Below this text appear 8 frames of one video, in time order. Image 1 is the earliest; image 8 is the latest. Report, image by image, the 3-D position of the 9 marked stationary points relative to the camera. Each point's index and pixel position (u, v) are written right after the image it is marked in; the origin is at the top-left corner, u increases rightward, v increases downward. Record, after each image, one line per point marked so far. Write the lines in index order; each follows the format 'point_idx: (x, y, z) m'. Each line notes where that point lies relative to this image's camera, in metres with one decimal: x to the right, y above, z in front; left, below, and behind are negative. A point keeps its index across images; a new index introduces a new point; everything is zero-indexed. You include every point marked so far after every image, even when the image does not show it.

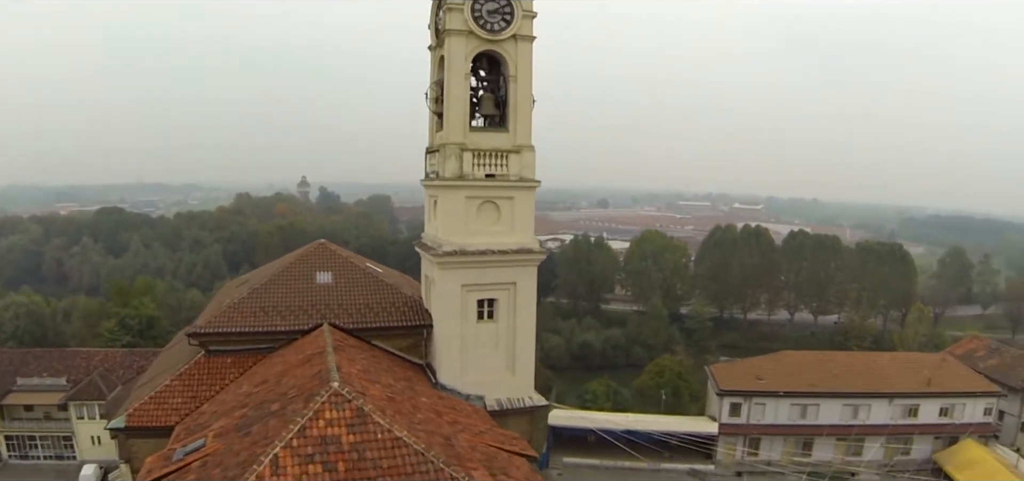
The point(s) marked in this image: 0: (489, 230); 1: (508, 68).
0: (-0.8, +0.4, +14.3) m
1: (-0.3, +3.9, +14.8) m
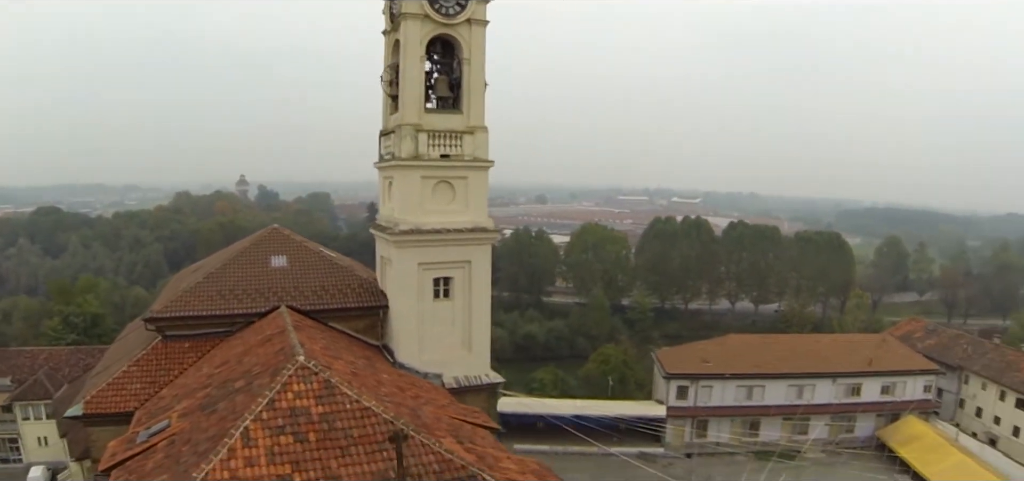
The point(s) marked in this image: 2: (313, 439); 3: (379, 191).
0: (-1.7, +0.8, +14.5) m
1: (-1.3, +4.3, +15.0) m
2: (-2.5, -2.5, +8.3) m
3: (-3.3, +1.3, +15.6) m
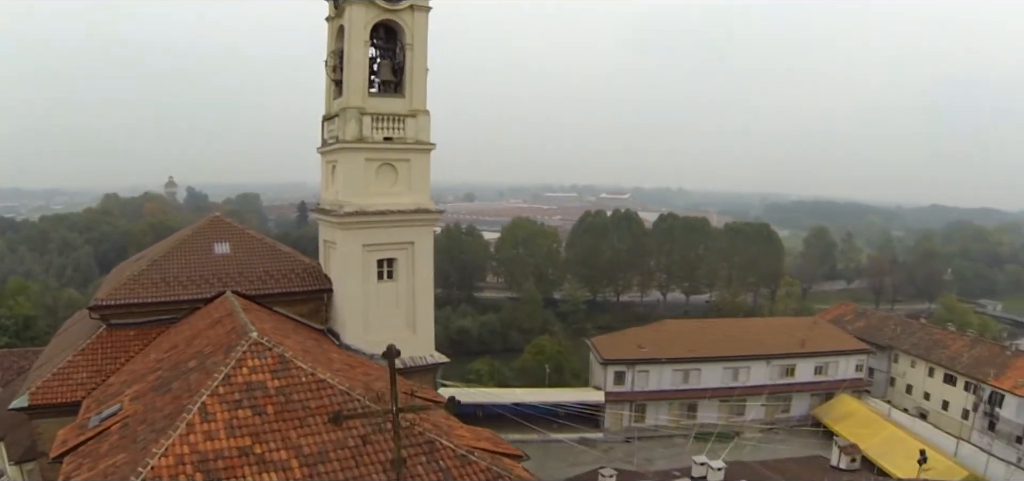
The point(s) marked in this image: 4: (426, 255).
0: (-2.8, +1.1, +14.7) m
1: (-2.5, +4.7, +15.2) m
2: (-3.1, -2.2, +8.4) m
3: (-4.6, +1.6, +15.6) m
4: (-2.1, -0.3, +15.1) m
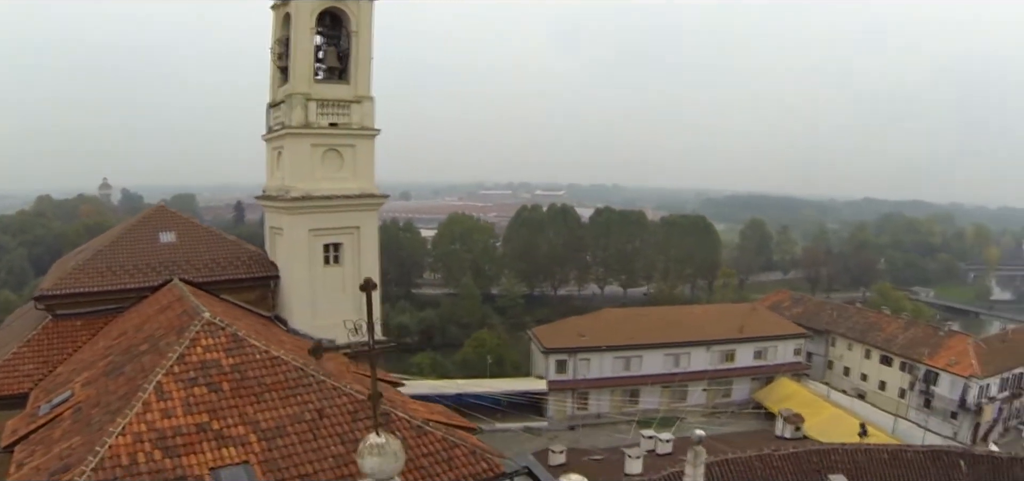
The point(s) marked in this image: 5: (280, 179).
0: (-4.0, +1.5, +14.8) m
1: (-3.8, +5.0, +15.4) m
2: (-3.7, -1.9, +8.6) m
3: (-5.8, +1.9, +15.7) m
4: (-3.3, 0.0, +15.3) m
5: (-5.2, +1.4, +14.9) m
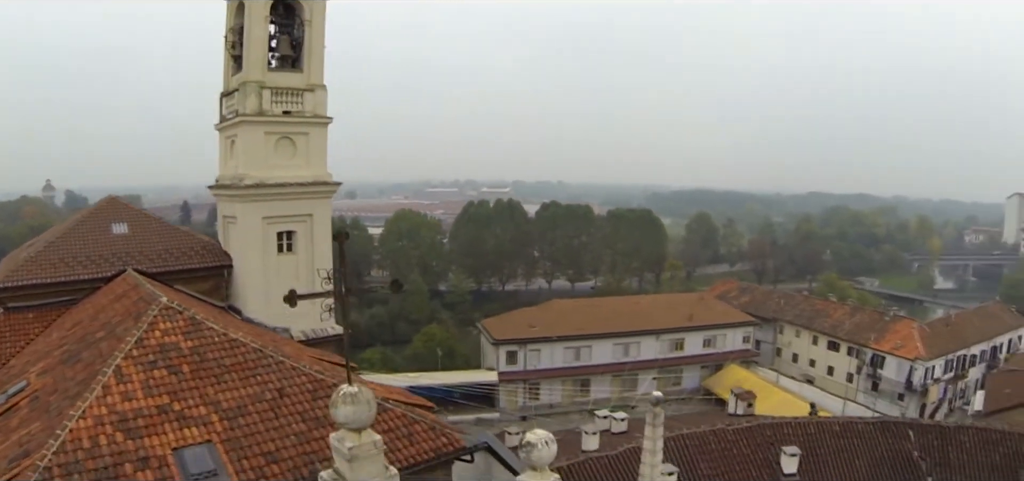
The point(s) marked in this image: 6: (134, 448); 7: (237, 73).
0: (-4.8, +1.7, +14.7) m
1: (-4.7, +5.2, +15.3) m
2: (-4.2, -1.7, +8.5) m
3: (-6.7, +2.1, +15.5) m
4: (-4.2, +0.3, +15.3) m
5: (-6.1, +1.6, +14.7) m
6: (-4.2, -2.3, +7.4) m
7: (-6.1, +3.8, +15.0) m
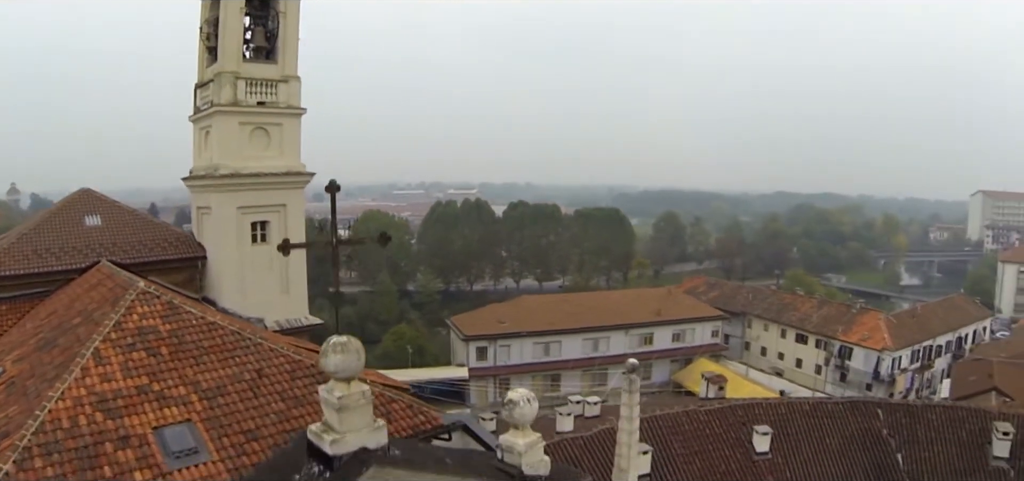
0: (-5.3, +1.9, +14.7) m
1: (-5.3, +5.4, +15.3) m
2: (-4.4, -1.4, +8.5) m
3: (-7.2, +2.3, +15.4) m
4: (-4.7, +0.5, +15.3) m
5: (-6.6, +1.8, +14.7) m
6: (-4.4, -2.1, +7.3) m
7: (-6.6, +4.0, +15.0) m
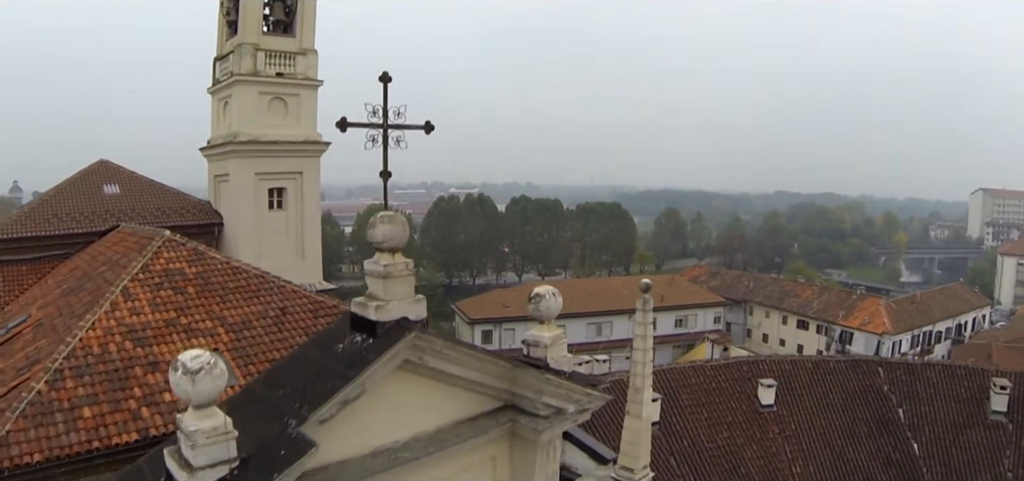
0: (-5.2, +2.6, +15.0) m
1: (-5.1, +6.2, +15.6) m
2: (-4.2, -0.7, +8.8) m
3: (-7.1, +3.0, +15.7) m
4: (-4.5, +1.2, +15.6) m
5: (-6.4, +2.5, +15.0) m
6: (-4.2, -1.3, +7.6) m
7: (-6.5, +4.7, +15.3) m
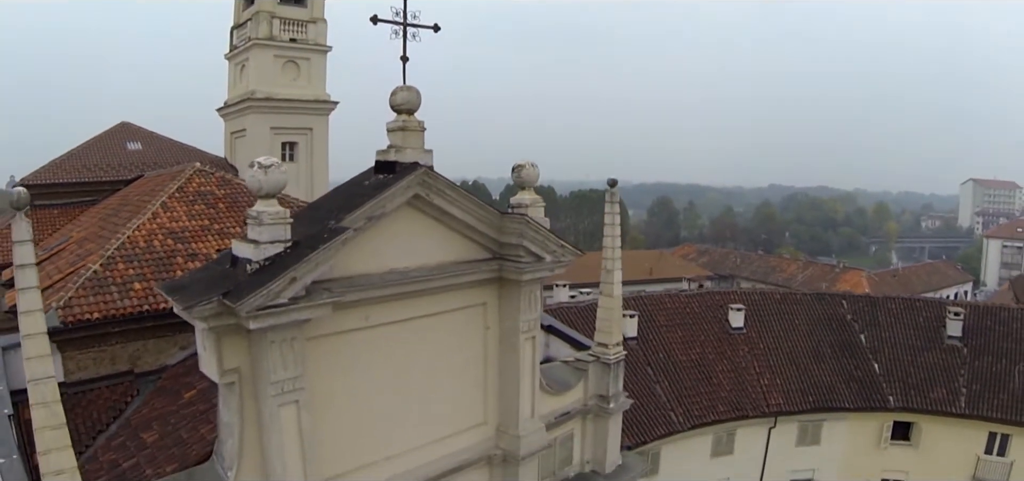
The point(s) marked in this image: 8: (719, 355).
0: (-5.4, +3.8, +16.2) m
1: (-5.4, +7.4, +16.7) m
2: (-4.4, +0.5, +10.0) m
3: (-7.3, +4.1, +16.8) m
4: (-4.7, +2.4, +16.7) m
5: (-6.6, +3.7, +16.1) m
6: (-4.3, -0.1, +8.8) m
7: (-6.7, +5.9, +16.4) m
8: (+5.1, -3.0, +16.1) m
